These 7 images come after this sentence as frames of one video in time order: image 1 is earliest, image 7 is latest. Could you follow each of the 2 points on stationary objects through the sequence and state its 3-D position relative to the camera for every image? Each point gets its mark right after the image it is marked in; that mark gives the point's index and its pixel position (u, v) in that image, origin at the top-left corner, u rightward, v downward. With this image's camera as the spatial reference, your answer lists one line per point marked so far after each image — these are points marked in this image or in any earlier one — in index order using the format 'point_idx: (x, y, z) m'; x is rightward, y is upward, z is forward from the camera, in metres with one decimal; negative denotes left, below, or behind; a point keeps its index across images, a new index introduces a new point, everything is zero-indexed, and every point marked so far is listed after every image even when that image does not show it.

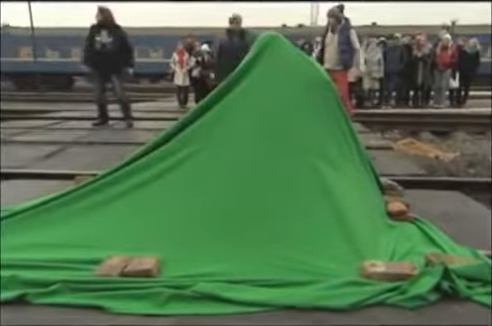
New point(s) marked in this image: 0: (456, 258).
0: (+2.0, -1.0, +3.9) m
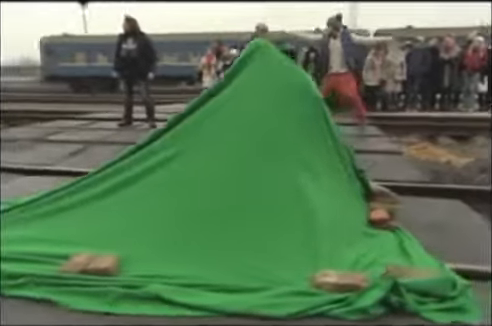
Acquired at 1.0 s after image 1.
0: (+1.5, -1.0, +3.6) m
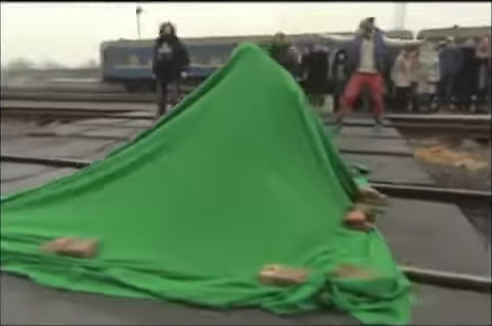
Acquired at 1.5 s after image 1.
0: (+1.0, -1.0, +3.5) m
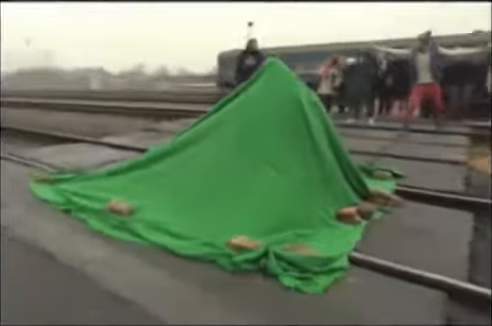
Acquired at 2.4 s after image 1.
0: (+0.7, -1.0, +4.2) m
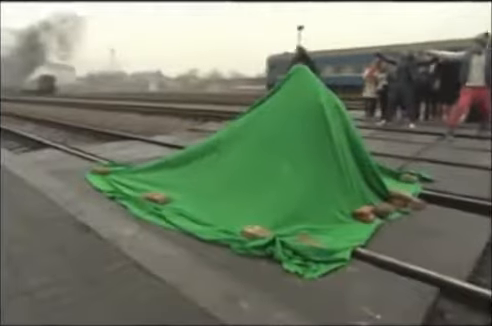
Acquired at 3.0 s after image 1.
0: (+0.8, -0.9, +4.6) m
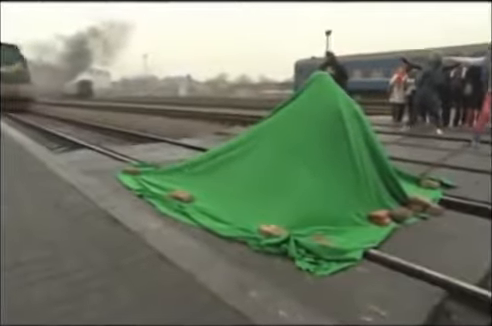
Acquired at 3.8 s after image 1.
0: (+1.0, -1.0, +4.8) m
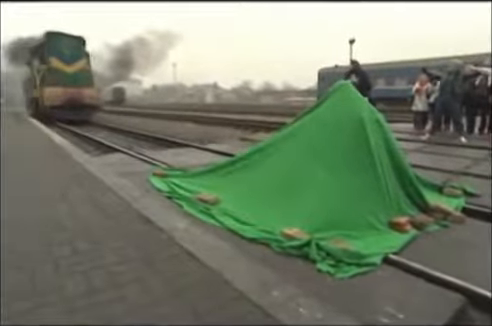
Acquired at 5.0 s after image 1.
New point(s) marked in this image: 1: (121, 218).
0: (+1.3, -1.1, +5.0) m
1: (-1.9, -0.9, +5.9) m
